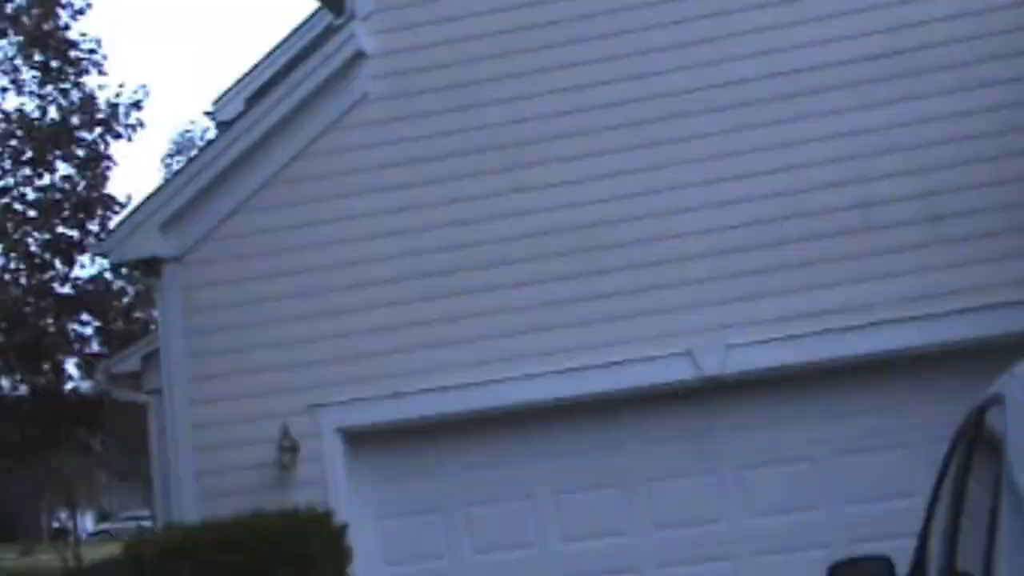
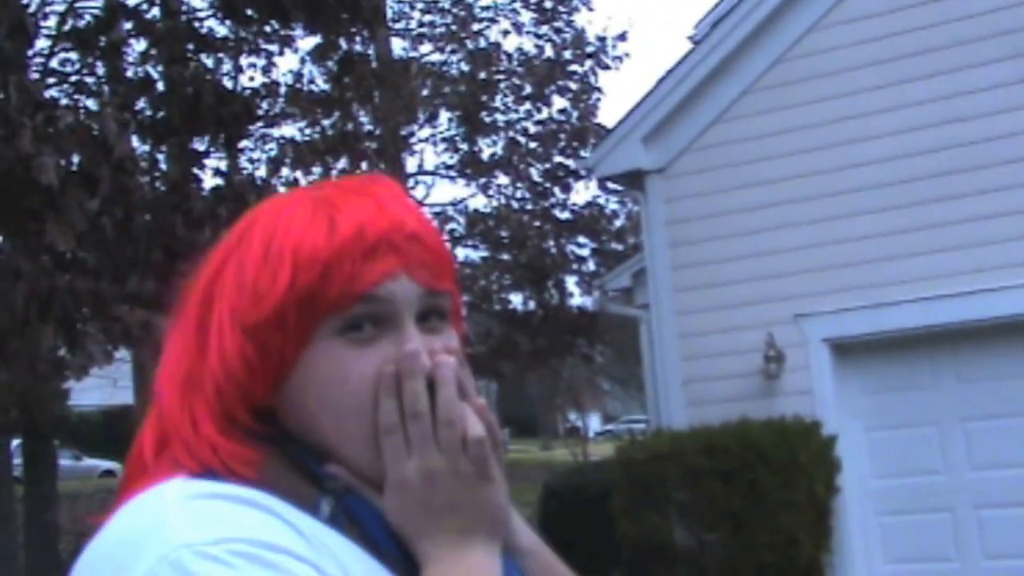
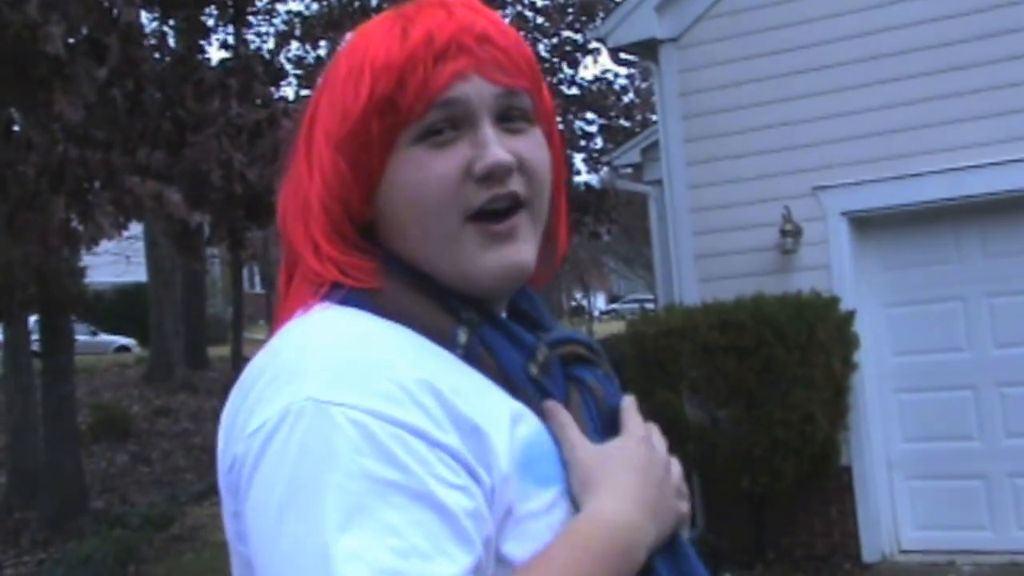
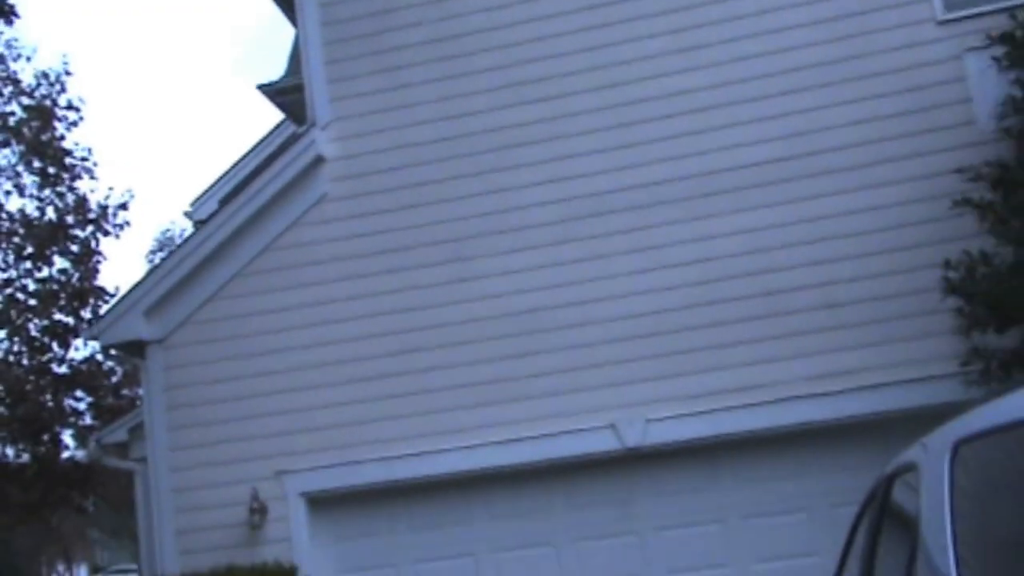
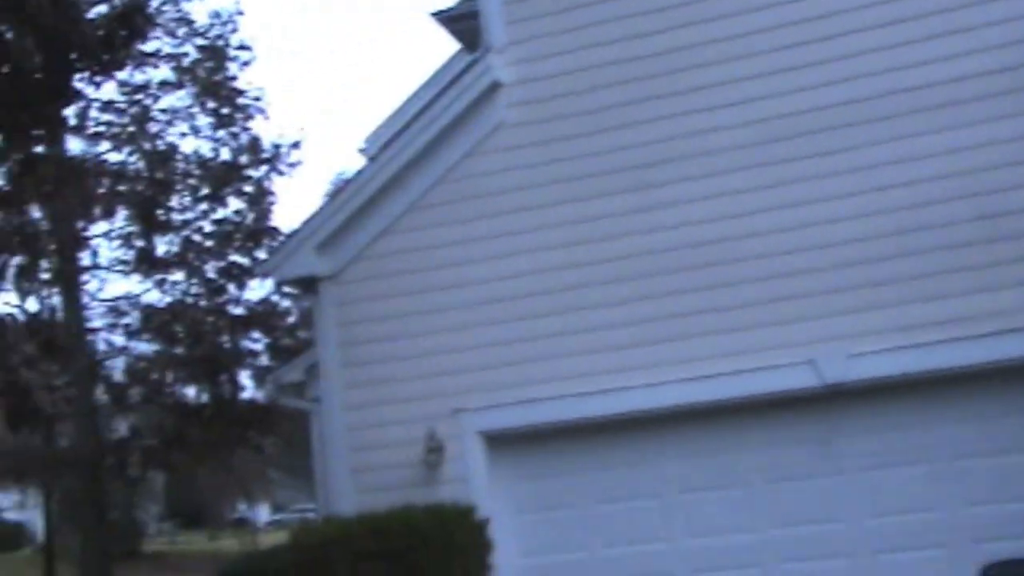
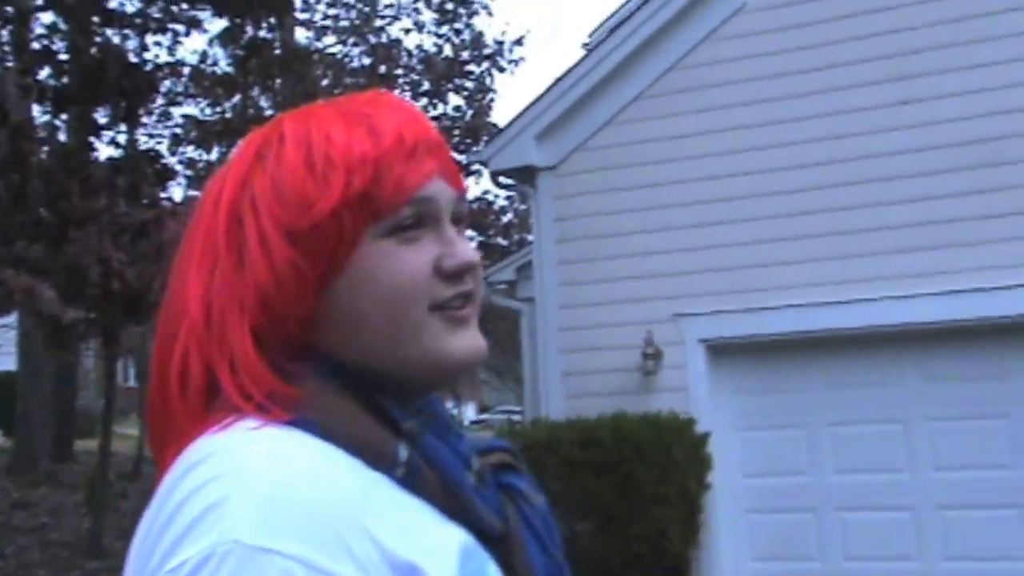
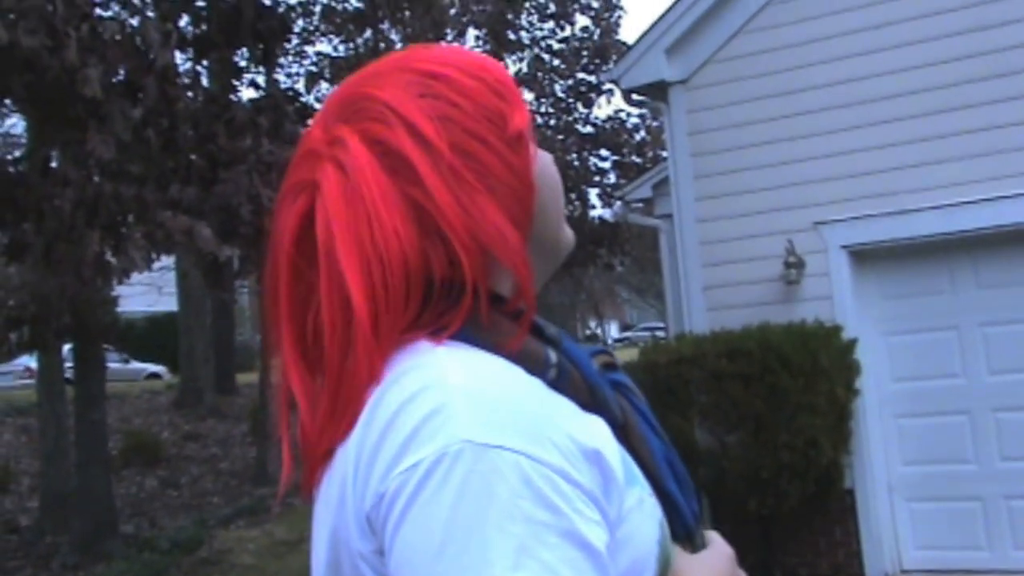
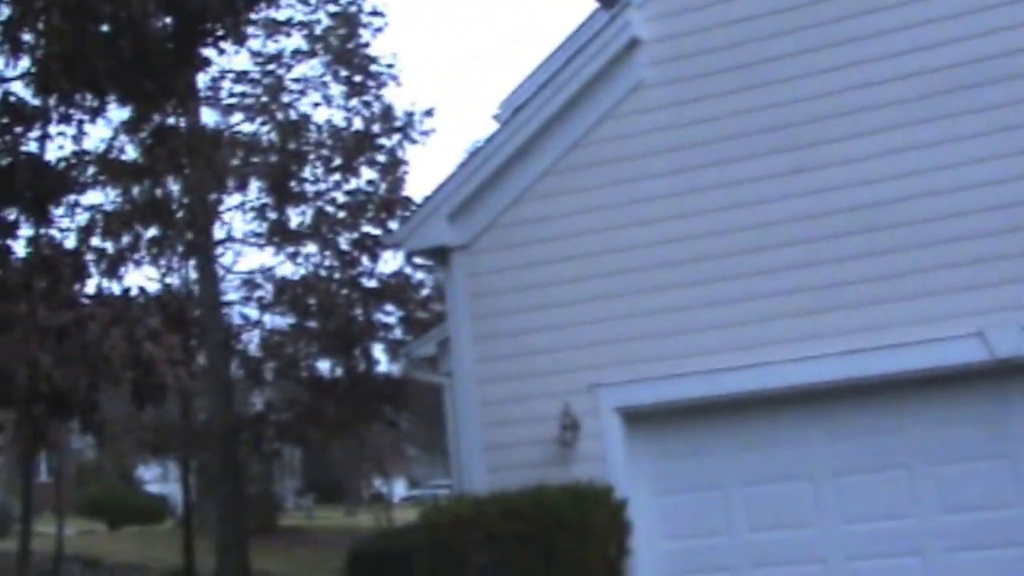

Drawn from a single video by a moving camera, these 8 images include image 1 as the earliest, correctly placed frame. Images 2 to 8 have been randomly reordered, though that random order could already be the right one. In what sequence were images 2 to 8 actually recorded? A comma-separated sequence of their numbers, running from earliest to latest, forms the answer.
4, 5, 8, 2, 3, 7, 6
